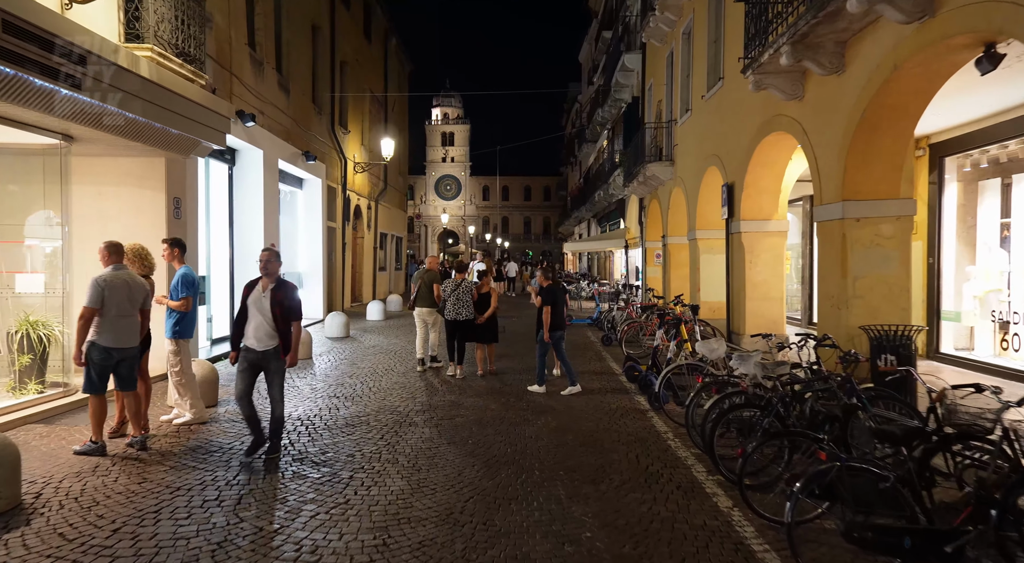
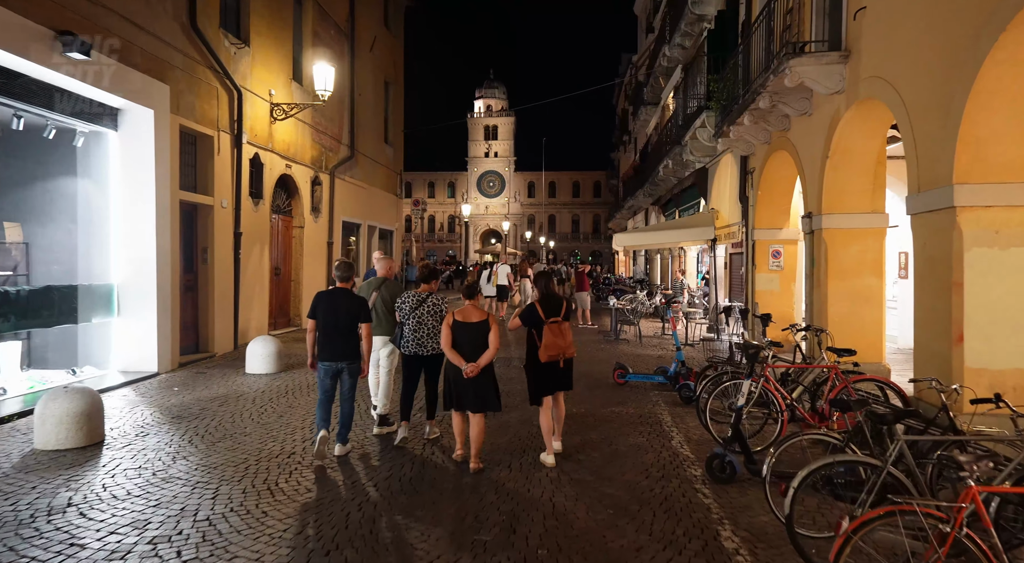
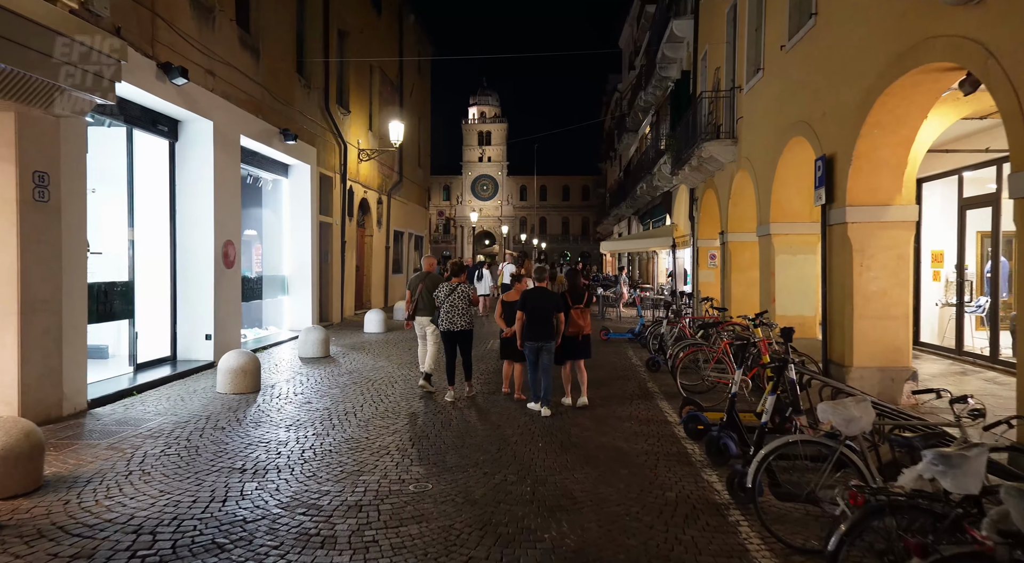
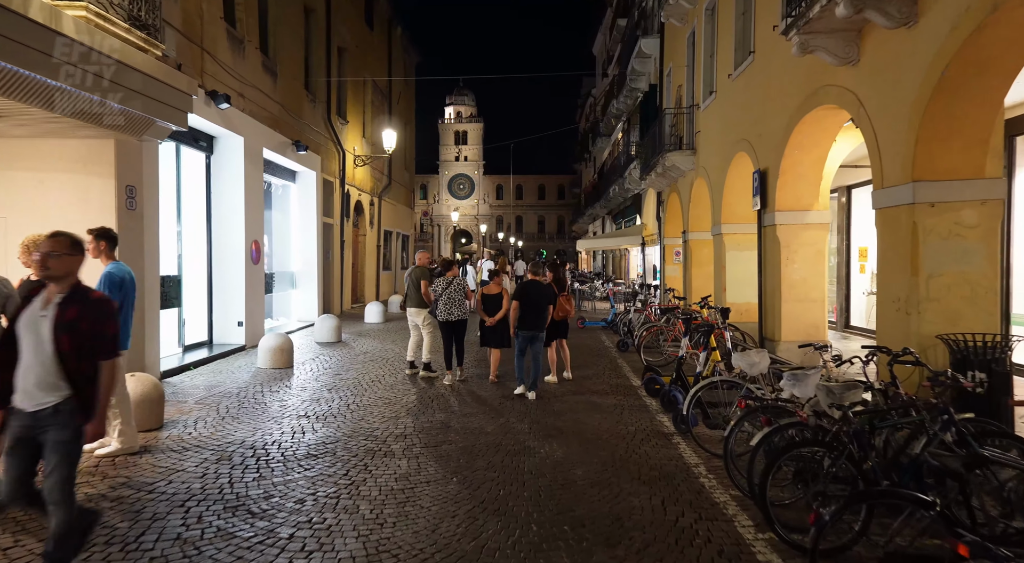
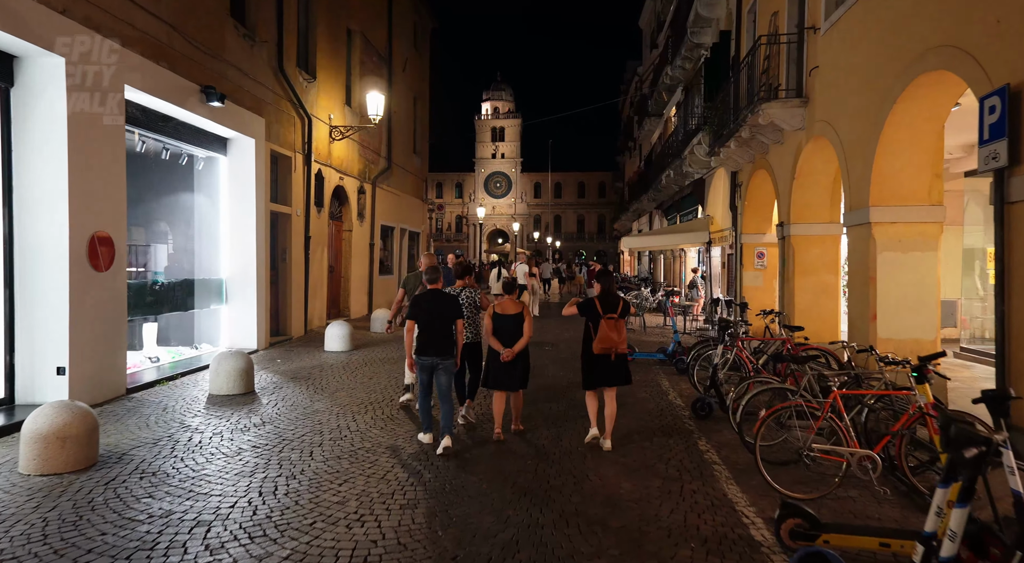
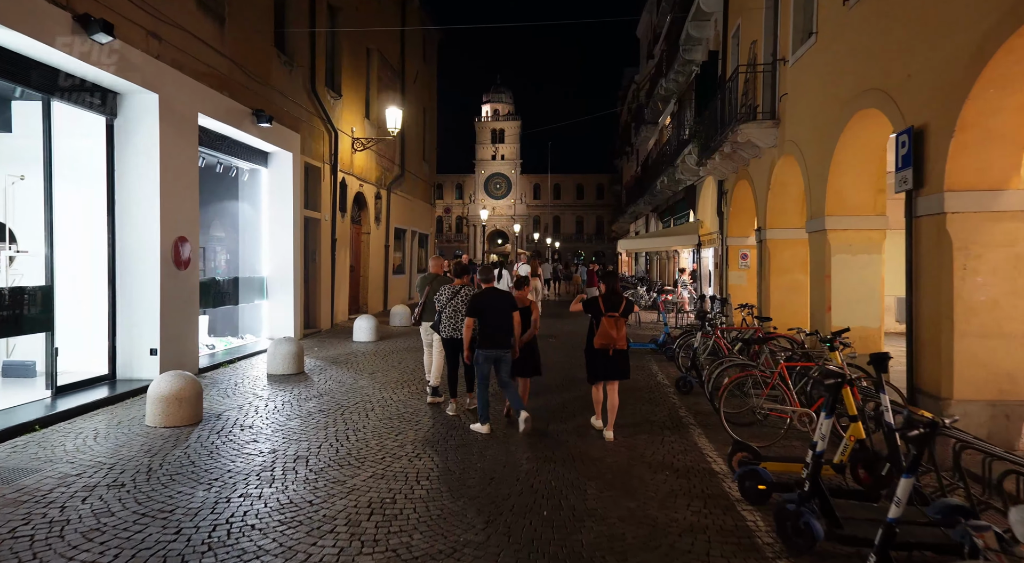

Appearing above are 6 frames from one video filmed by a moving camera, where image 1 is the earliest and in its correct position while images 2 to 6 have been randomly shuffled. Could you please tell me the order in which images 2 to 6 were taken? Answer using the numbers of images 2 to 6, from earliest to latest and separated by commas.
4, 3, 6, 5, 2
